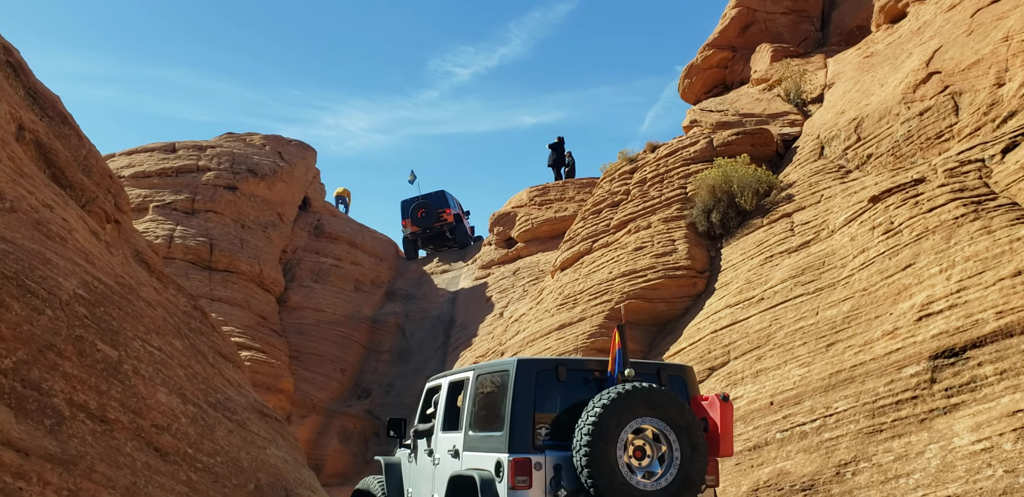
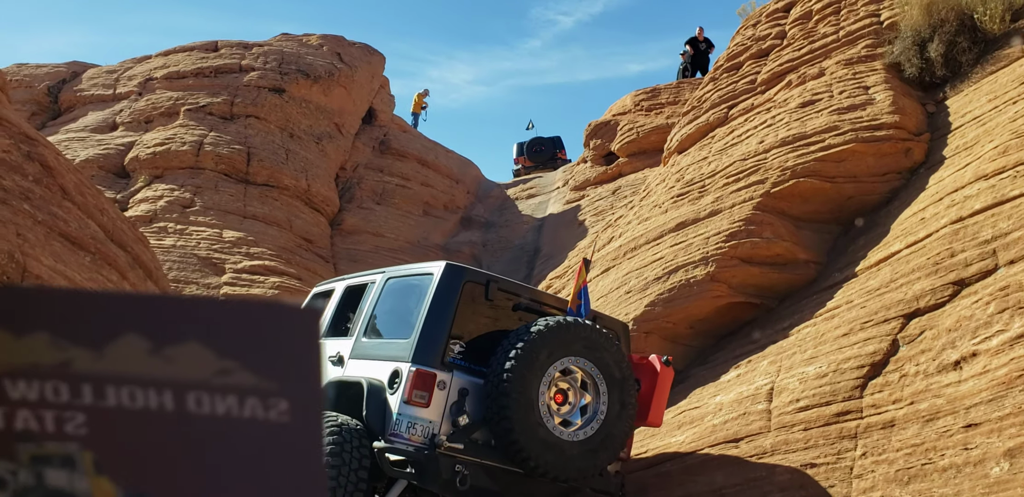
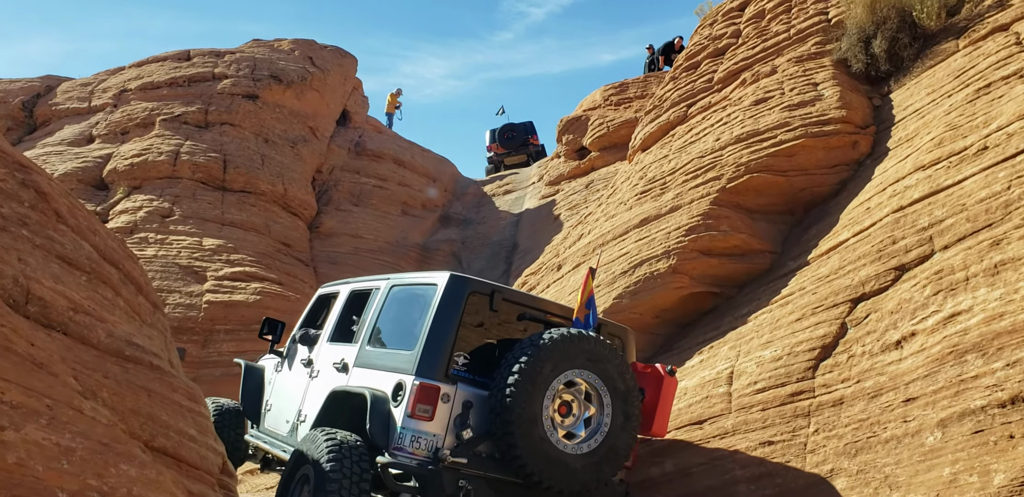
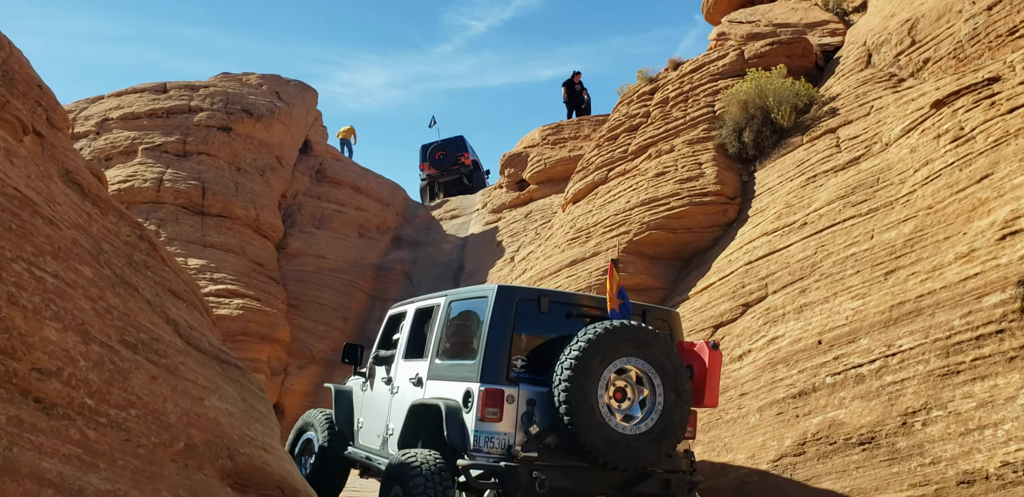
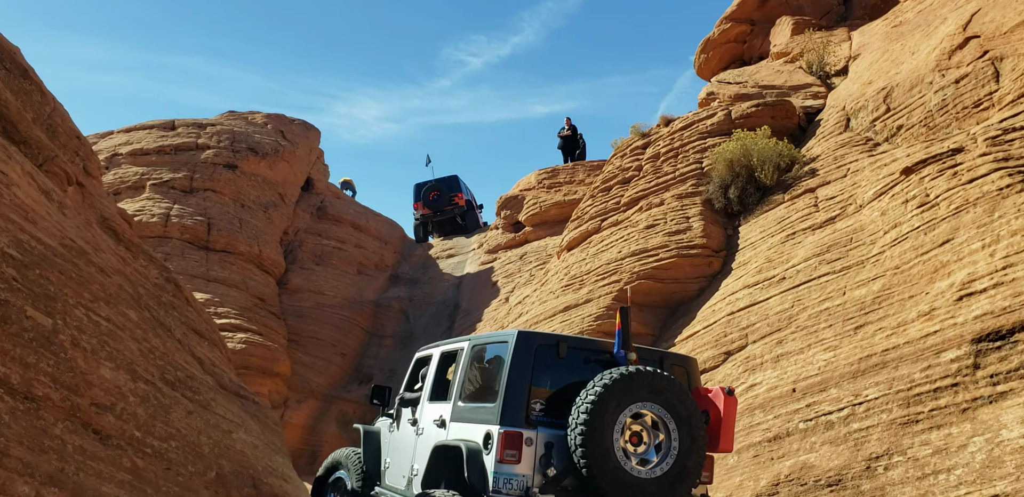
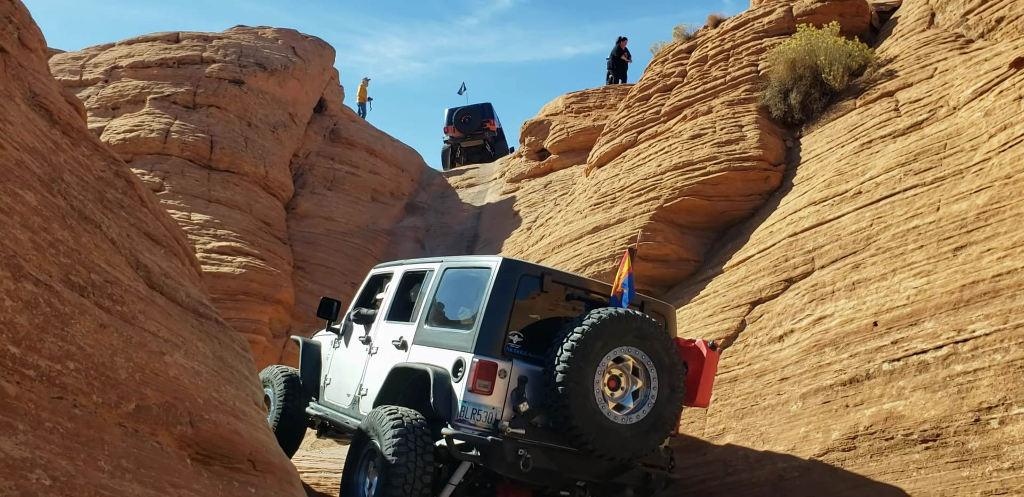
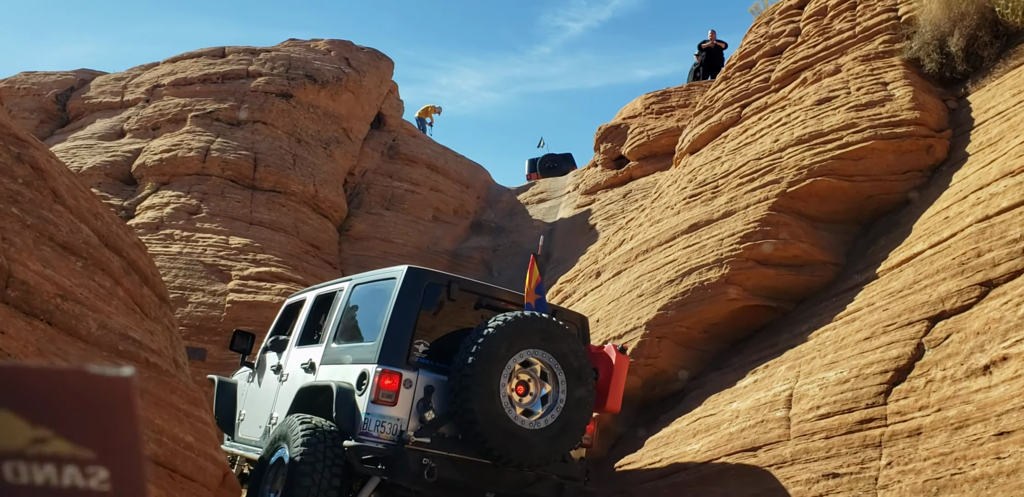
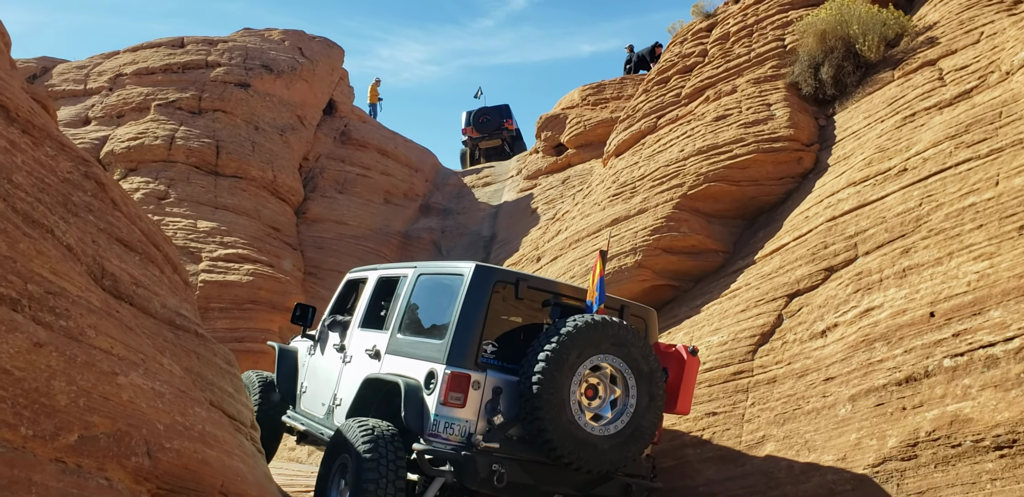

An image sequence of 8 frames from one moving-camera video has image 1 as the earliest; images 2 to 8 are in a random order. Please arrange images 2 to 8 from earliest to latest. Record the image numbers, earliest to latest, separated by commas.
5, 4, 6, 8, 3, 2, 7
